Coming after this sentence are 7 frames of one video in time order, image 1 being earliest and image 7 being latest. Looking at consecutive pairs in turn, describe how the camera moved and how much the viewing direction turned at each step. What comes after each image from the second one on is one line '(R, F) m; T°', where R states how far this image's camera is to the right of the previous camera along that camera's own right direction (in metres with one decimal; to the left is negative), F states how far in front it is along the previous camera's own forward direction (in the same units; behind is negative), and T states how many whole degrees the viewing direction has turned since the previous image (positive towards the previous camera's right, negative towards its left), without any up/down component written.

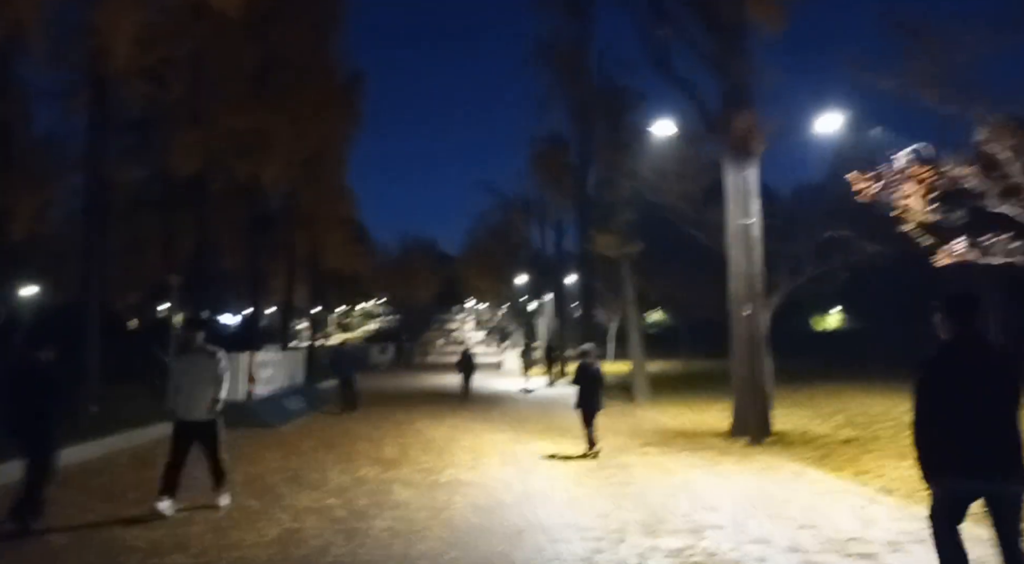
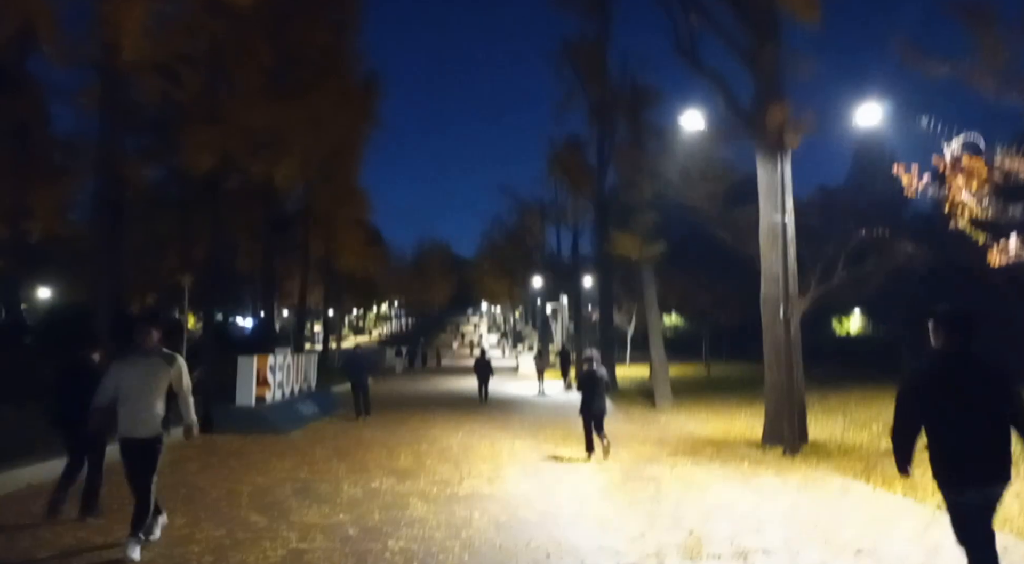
(-0.1, +0.6) m; -1°
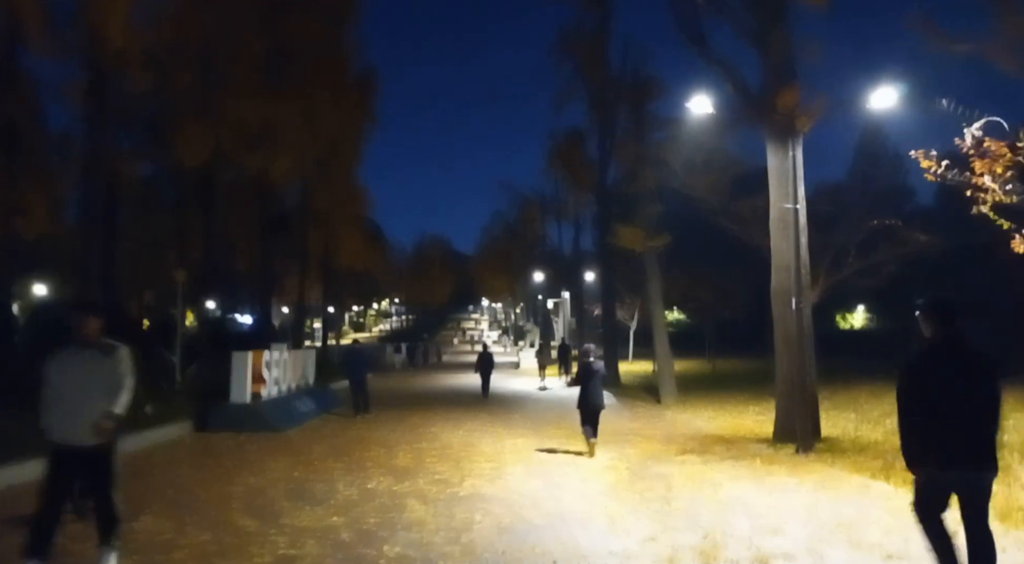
(0.0, +0.4) m; 0°
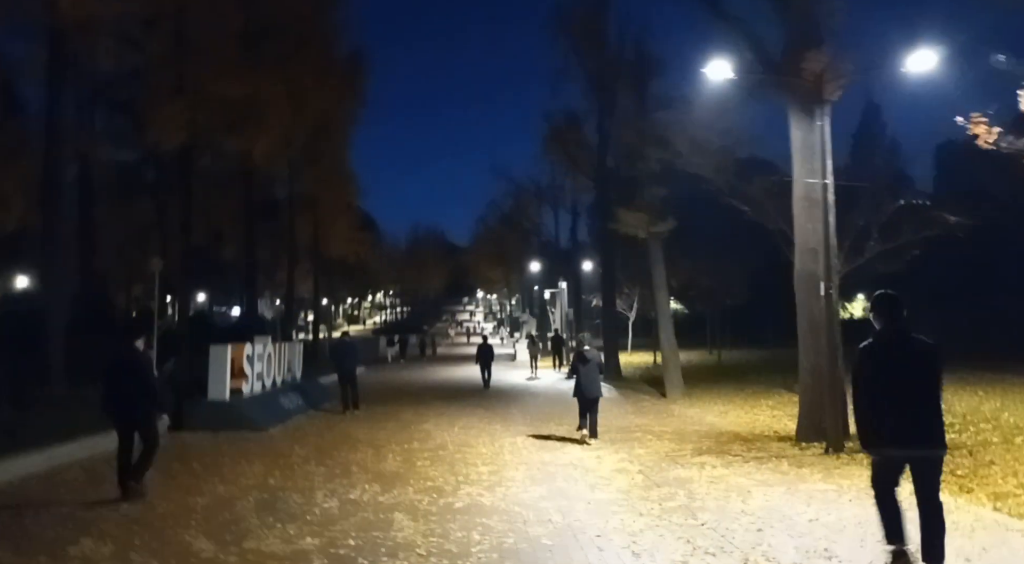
(-0.1, +1.1) m; 0°
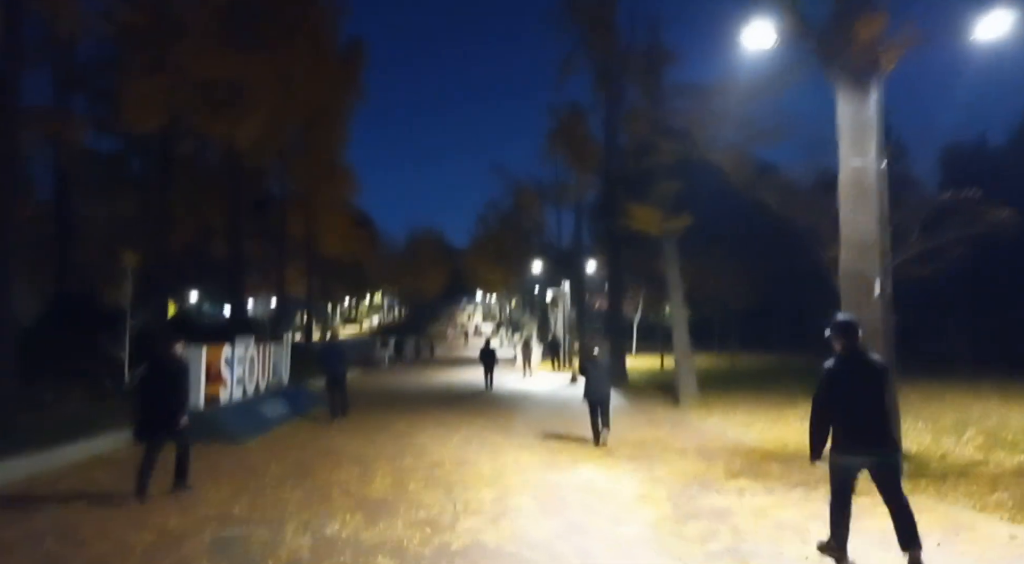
(-0.1, +1.4) m; 0°
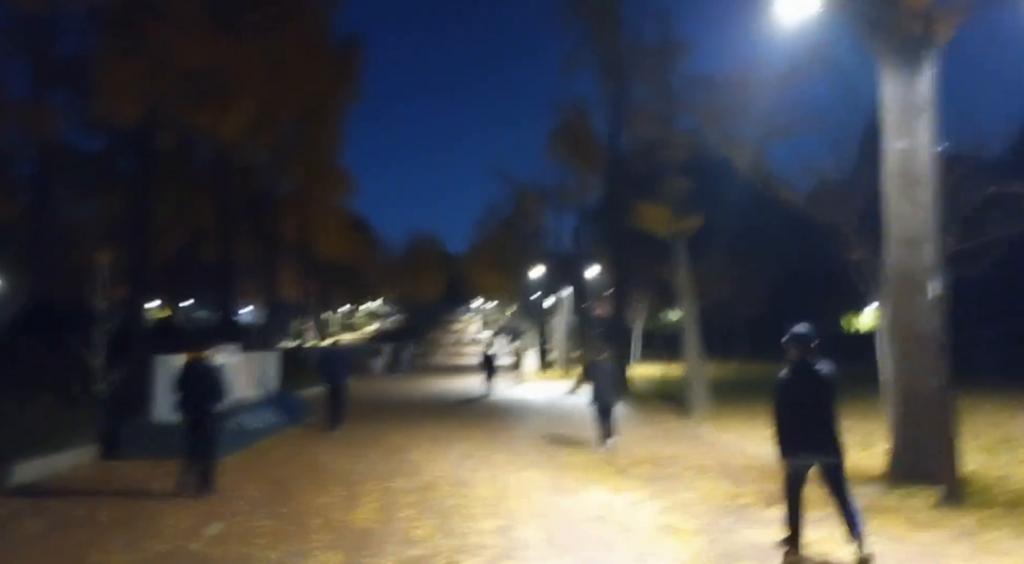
(-0.1, +1.1) m; 0°
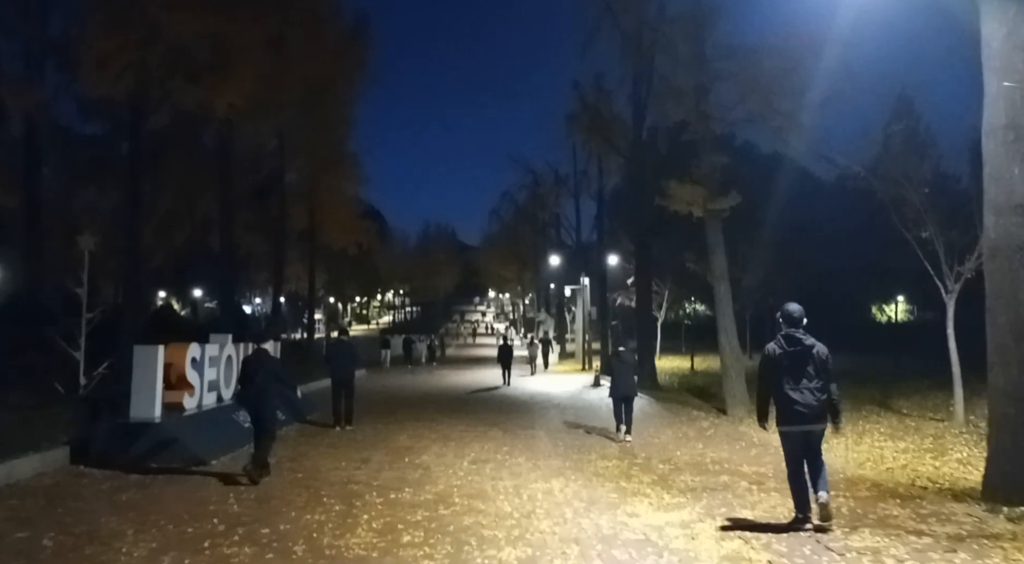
(-0.1, +1.4) m; -1°
